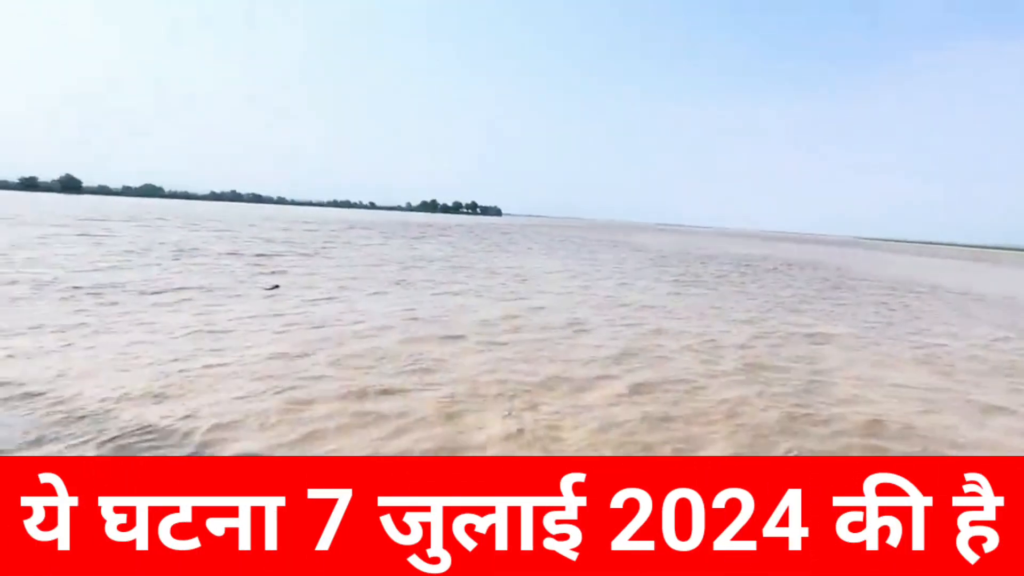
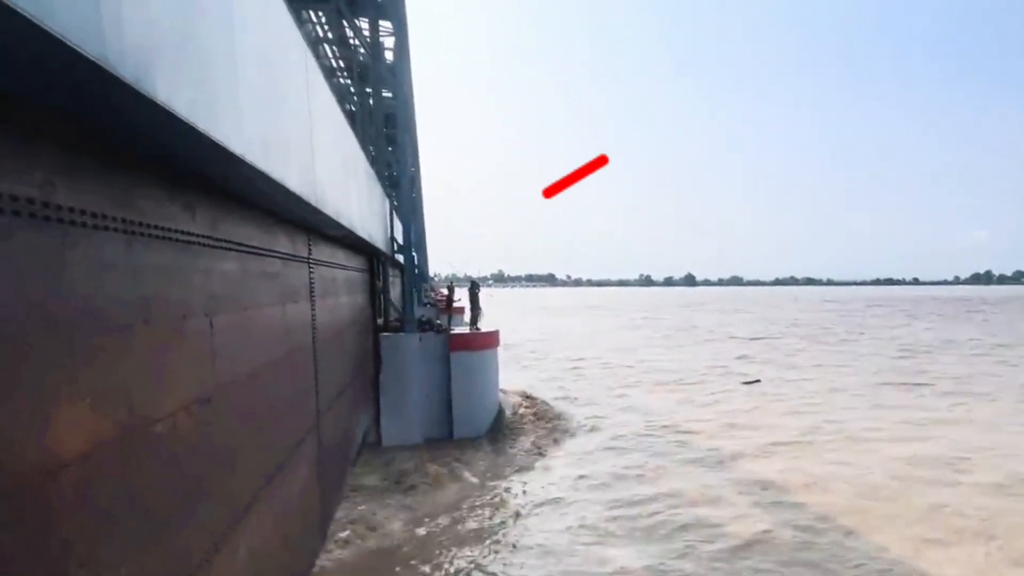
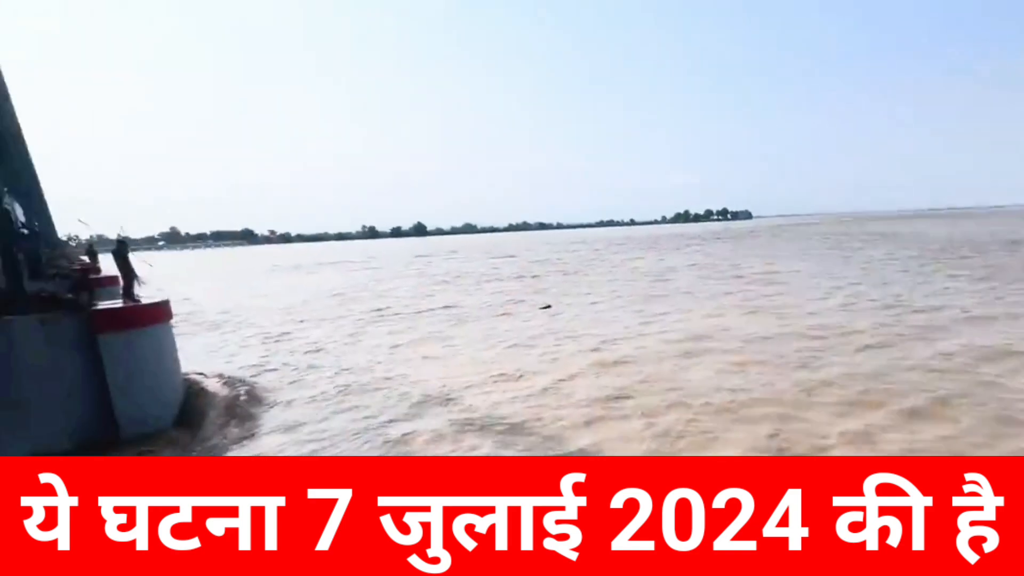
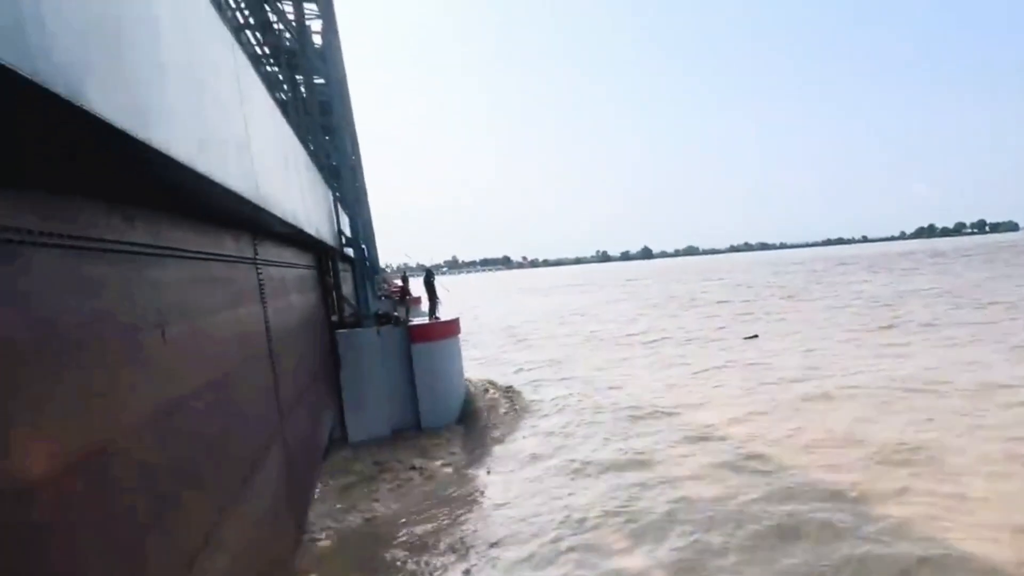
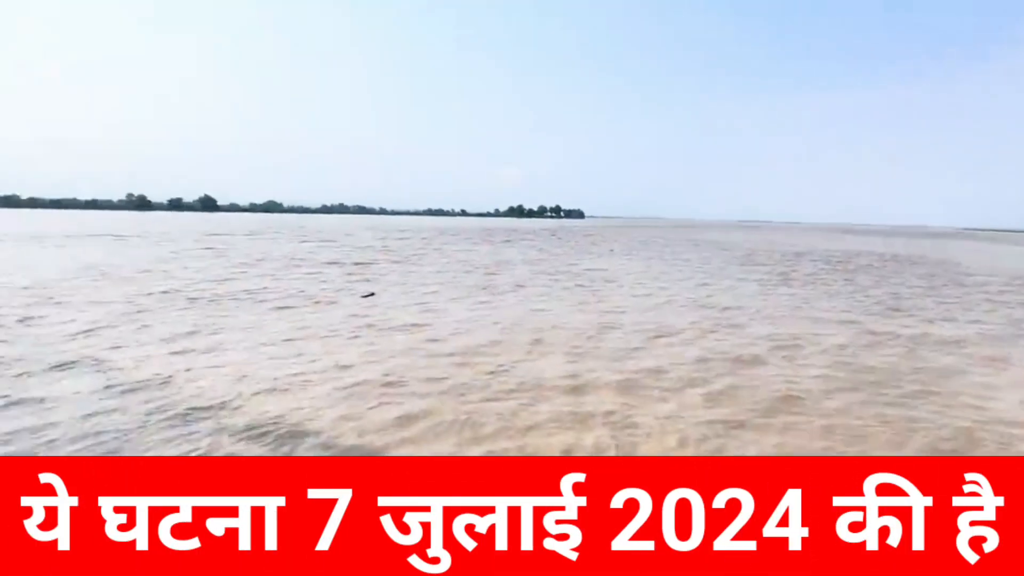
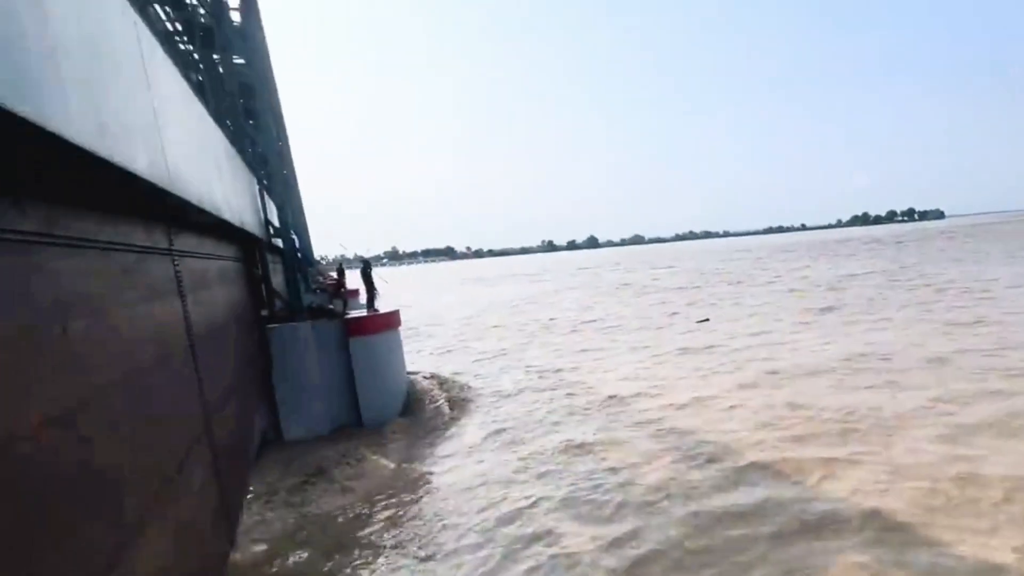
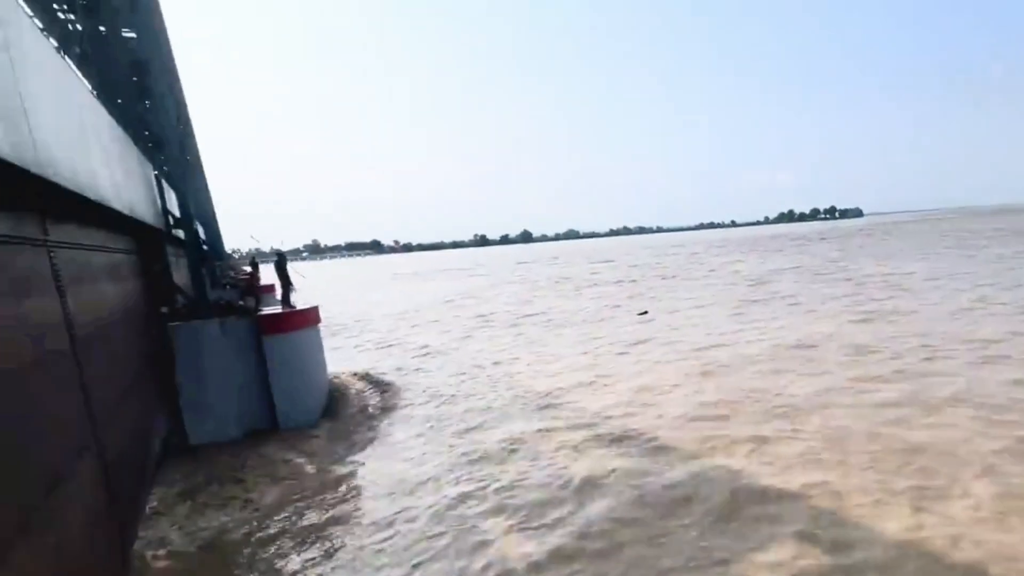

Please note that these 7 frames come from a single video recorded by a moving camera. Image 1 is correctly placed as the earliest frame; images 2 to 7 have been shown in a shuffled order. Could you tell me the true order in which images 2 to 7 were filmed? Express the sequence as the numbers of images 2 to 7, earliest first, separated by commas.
5, 3, 7, 6, 4, 2
